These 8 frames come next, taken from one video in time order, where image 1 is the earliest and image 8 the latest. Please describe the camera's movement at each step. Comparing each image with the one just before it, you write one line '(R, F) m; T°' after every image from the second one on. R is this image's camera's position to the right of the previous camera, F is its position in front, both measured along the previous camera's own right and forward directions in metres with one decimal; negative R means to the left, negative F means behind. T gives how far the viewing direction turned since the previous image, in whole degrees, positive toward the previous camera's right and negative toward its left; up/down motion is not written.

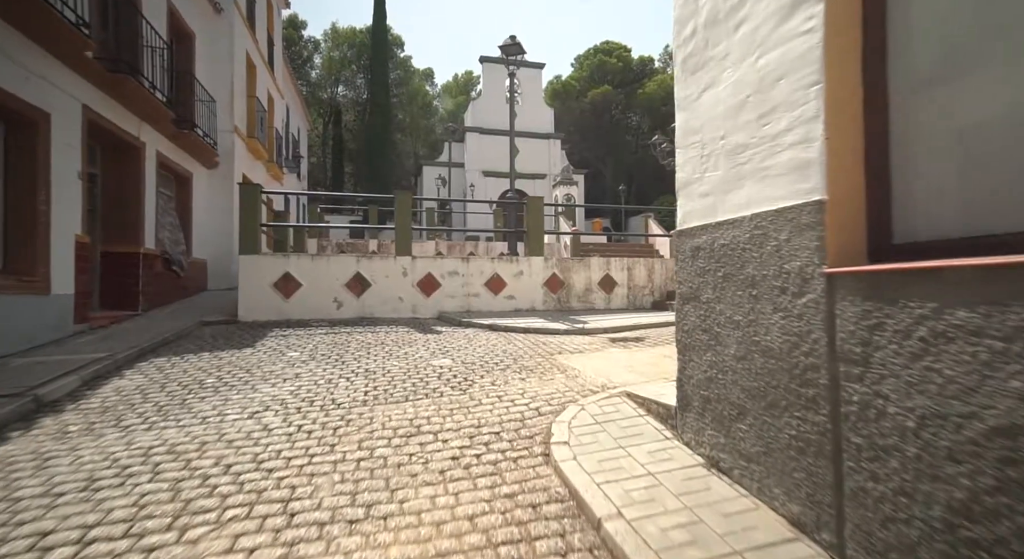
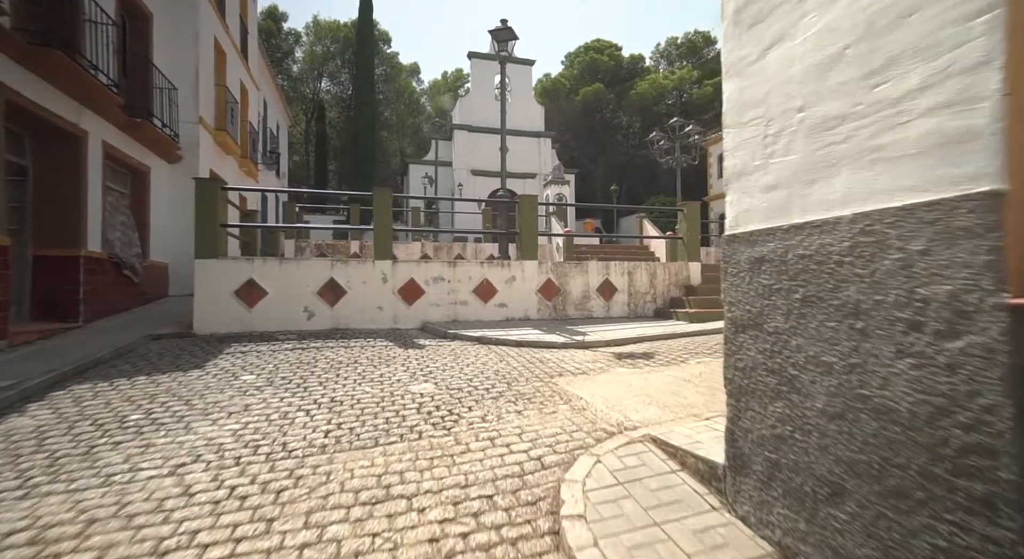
(0.0, +0.7) m; +1°
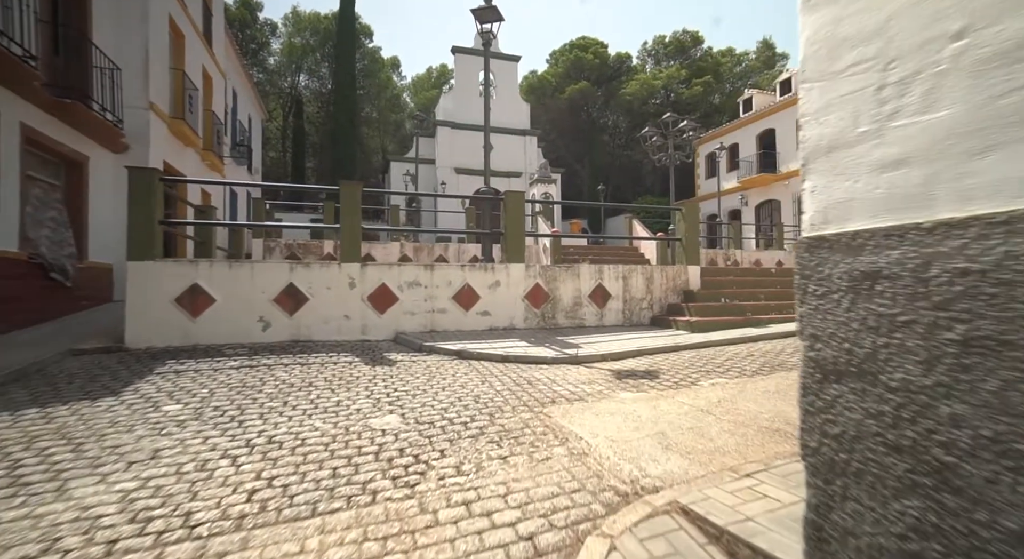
(0.0, +0.7) m; +2°
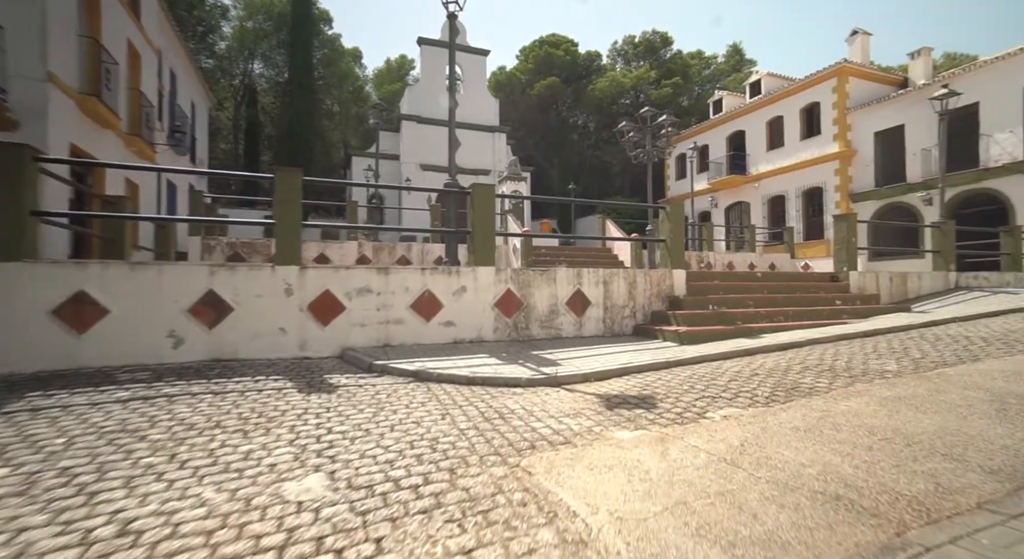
(0.0, +0.9) m; +4°
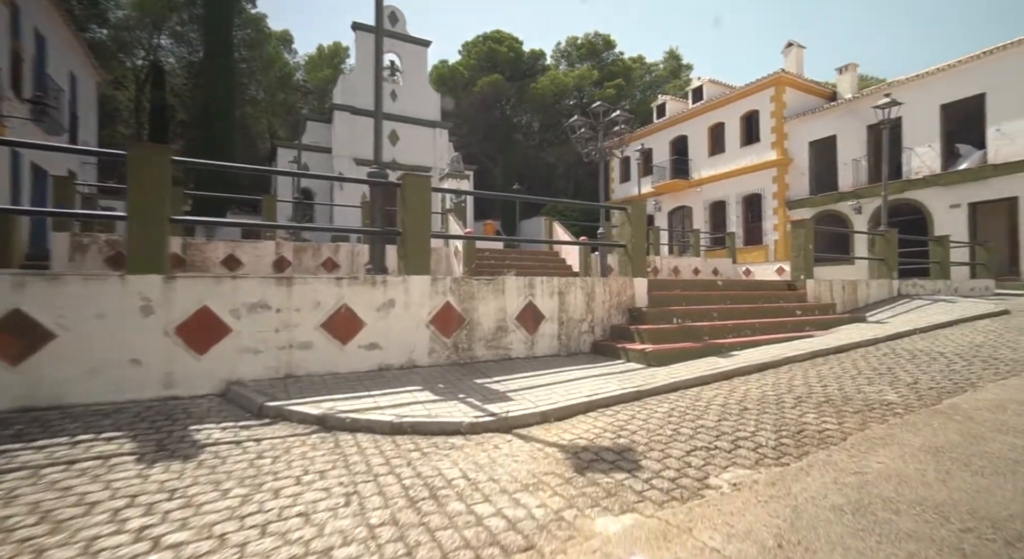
(0.0, +1.1) m; +7°
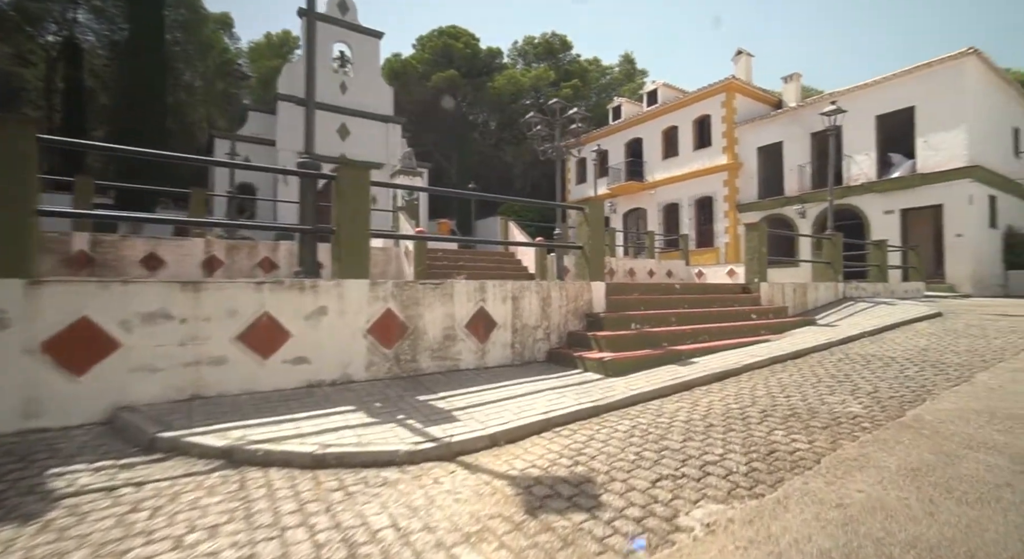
(+0.1, +0.4) m; +5°
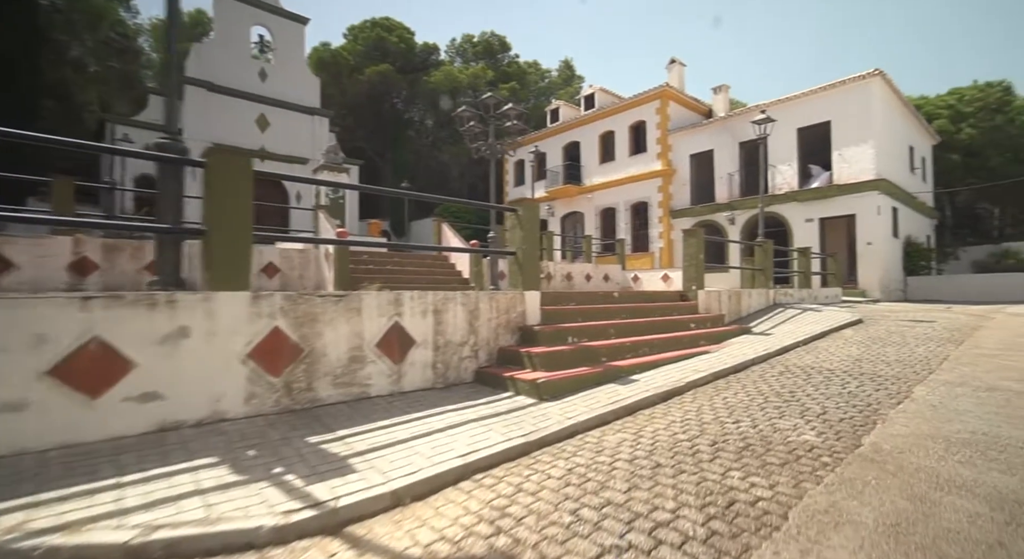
(+0.2, +0.7) m; +7°
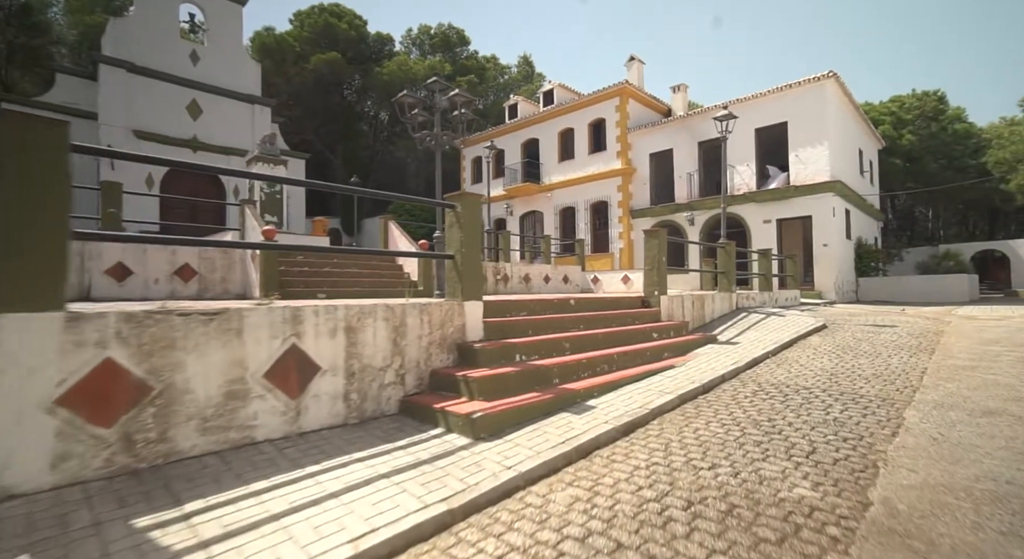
(+0.3, +0.9) m; +4°
